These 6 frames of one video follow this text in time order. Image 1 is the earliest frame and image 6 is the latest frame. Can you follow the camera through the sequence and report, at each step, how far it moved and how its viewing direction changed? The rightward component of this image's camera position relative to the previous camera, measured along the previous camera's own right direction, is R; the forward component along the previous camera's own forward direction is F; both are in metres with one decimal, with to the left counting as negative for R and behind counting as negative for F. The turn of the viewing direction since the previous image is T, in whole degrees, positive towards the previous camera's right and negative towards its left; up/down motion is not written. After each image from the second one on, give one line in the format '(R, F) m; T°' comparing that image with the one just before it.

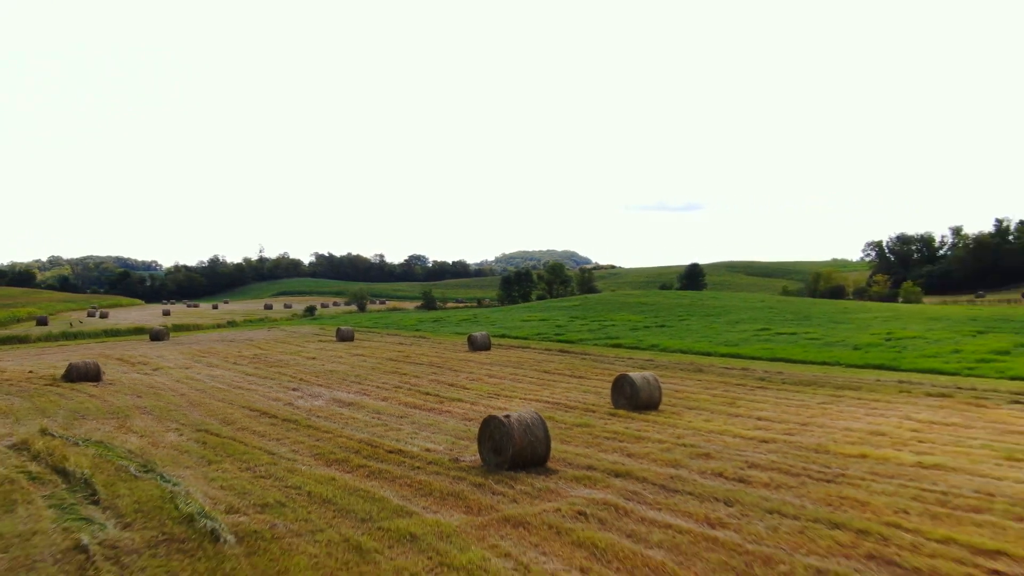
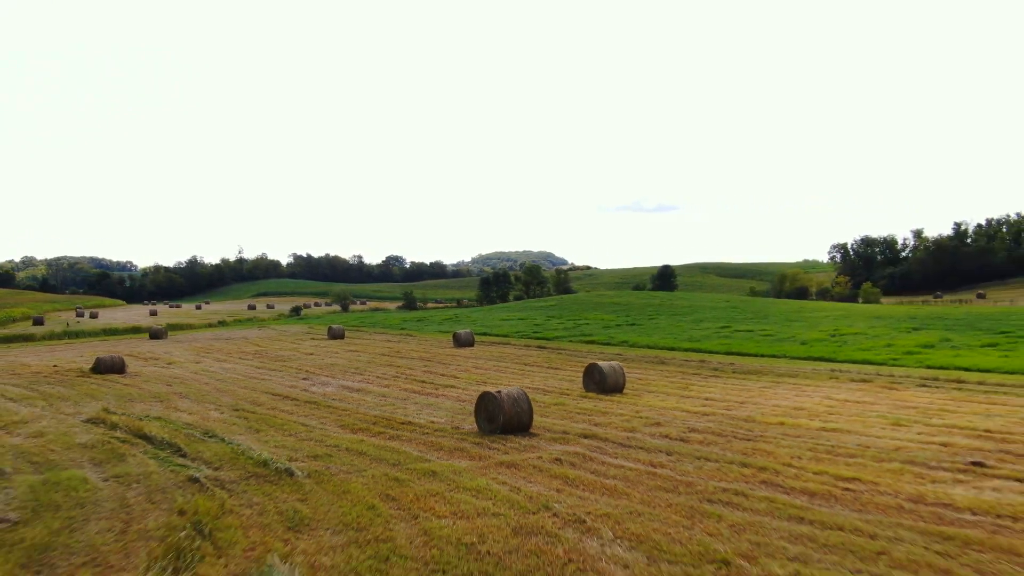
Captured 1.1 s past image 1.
(-0.2, -2.3) m; +2°
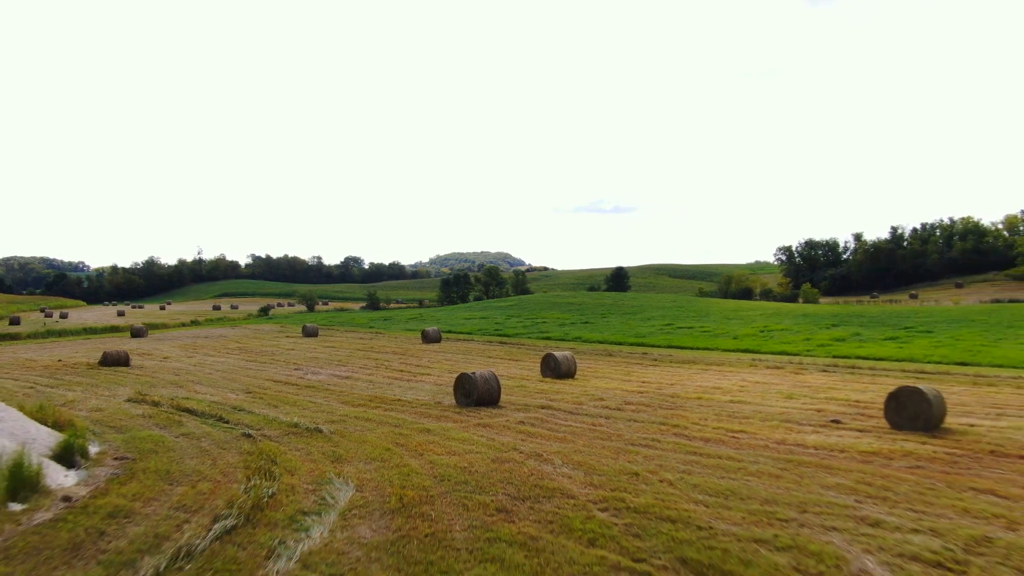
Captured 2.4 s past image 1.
(-0.2, -2.7) m; +3°
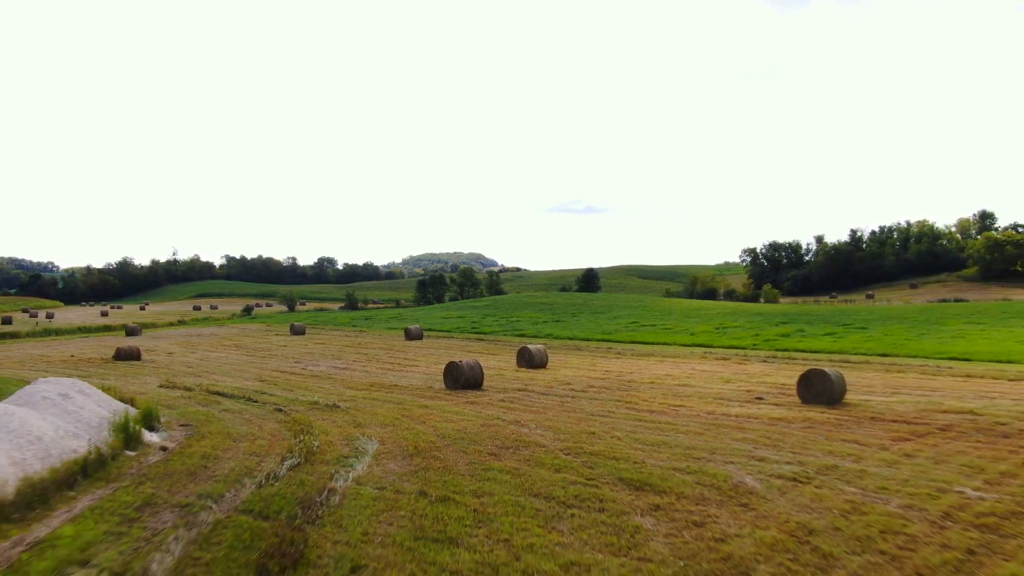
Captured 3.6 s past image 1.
(-0.2, -2.5) m; +2°
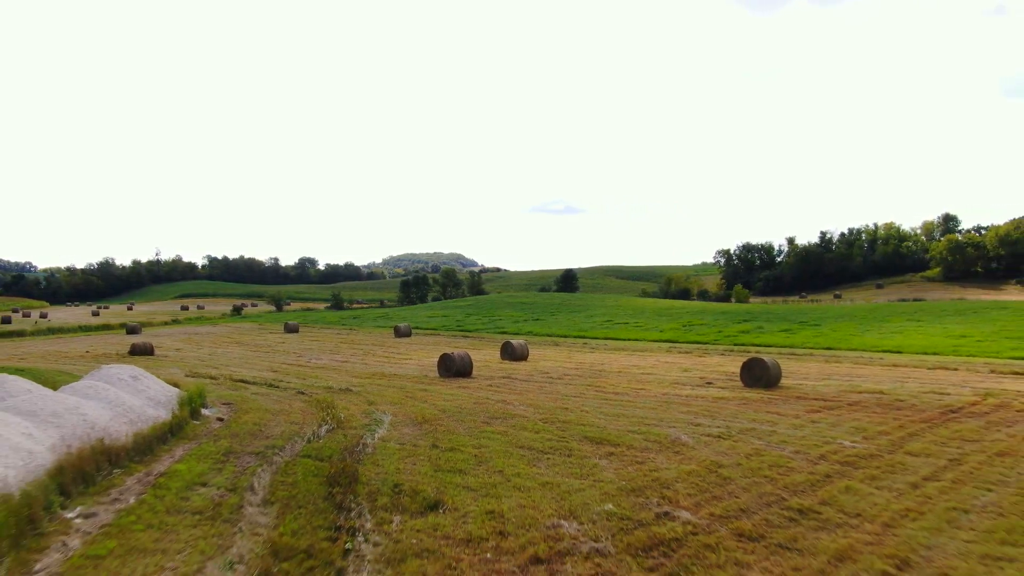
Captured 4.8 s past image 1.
(-0.1, -2.4) m; +1°
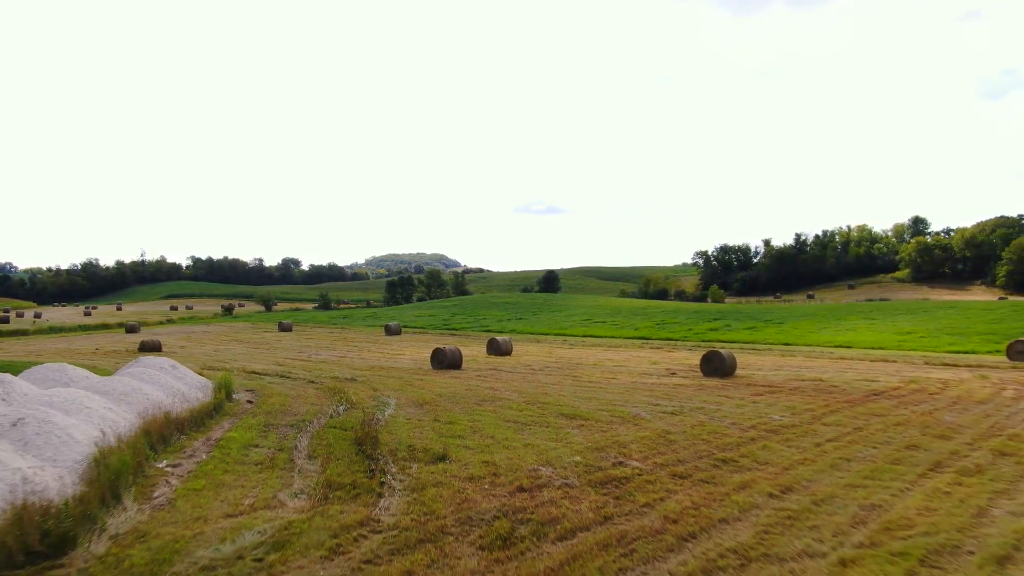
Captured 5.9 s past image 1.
(-0.1, -2.1) m; +1°
